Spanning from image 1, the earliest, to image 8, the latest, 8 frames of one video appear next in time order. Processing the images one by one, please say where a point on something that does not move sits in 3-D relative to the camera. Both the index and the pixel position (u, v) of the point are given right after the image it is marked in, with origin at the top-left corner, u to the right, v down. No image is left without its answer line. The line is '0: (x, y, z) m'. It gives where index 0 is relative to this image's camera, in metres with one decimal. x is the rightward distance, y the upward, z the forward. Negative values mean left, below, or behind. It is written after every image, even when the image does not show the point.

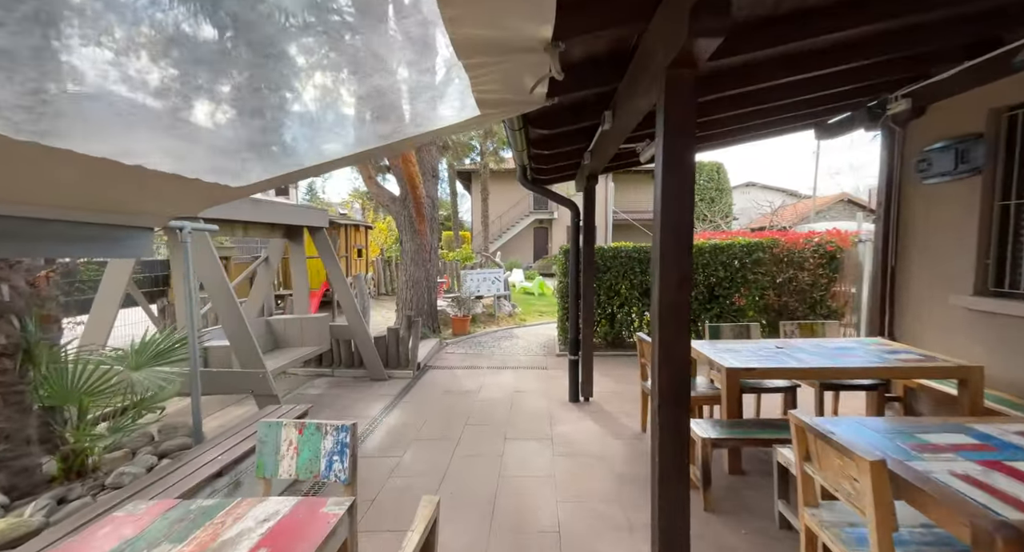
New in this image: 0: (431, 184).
0: (-1.2, +1.3, +6.7) m
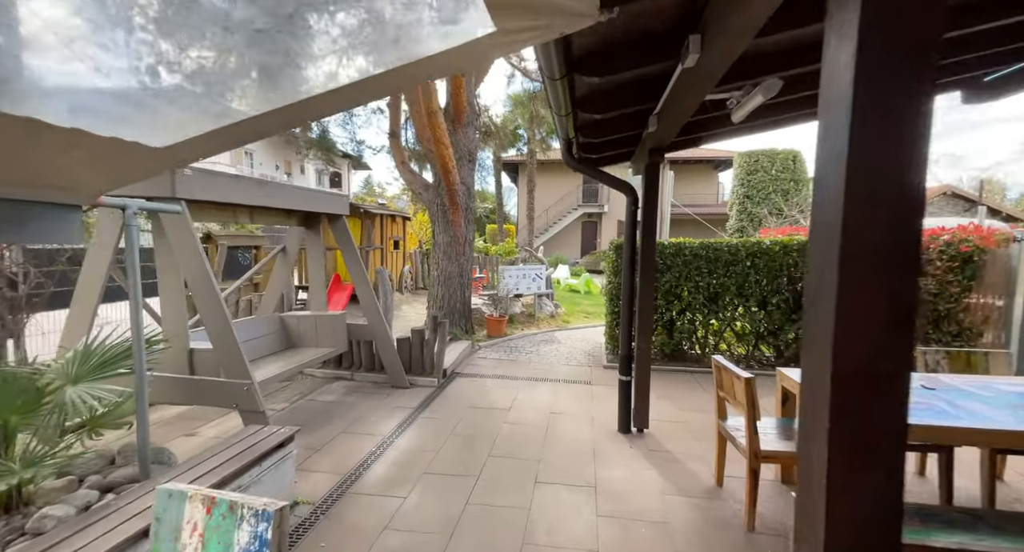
0: (-0.6, +1.4, +6.1) m
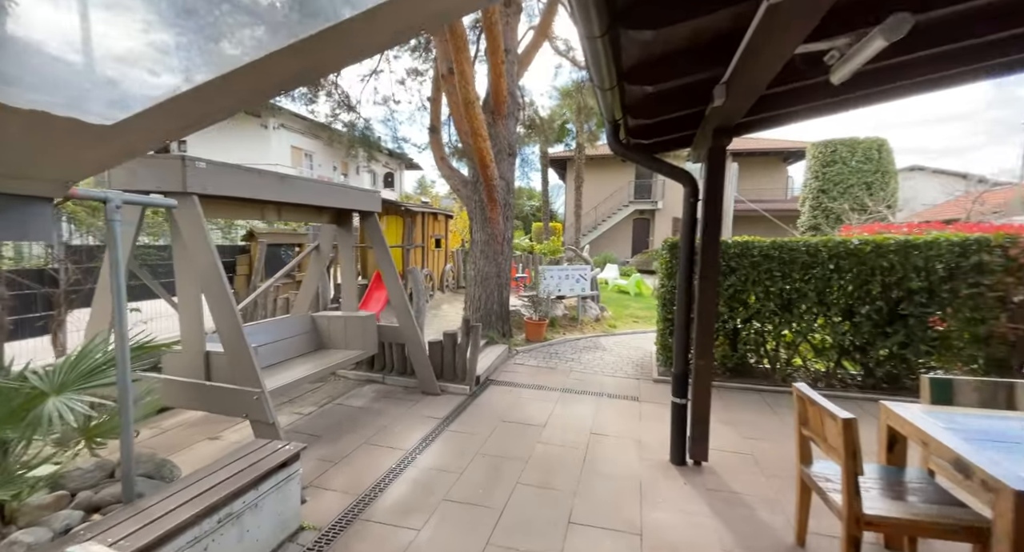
0: (-0.1, +1.4, +5.7) m
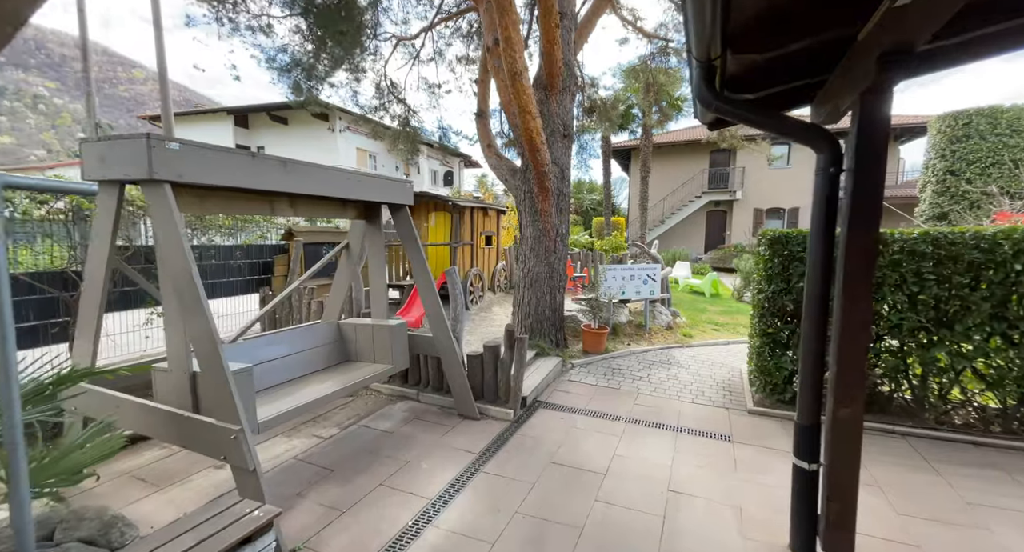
0: (+0.6, +1.4, +5.0) m
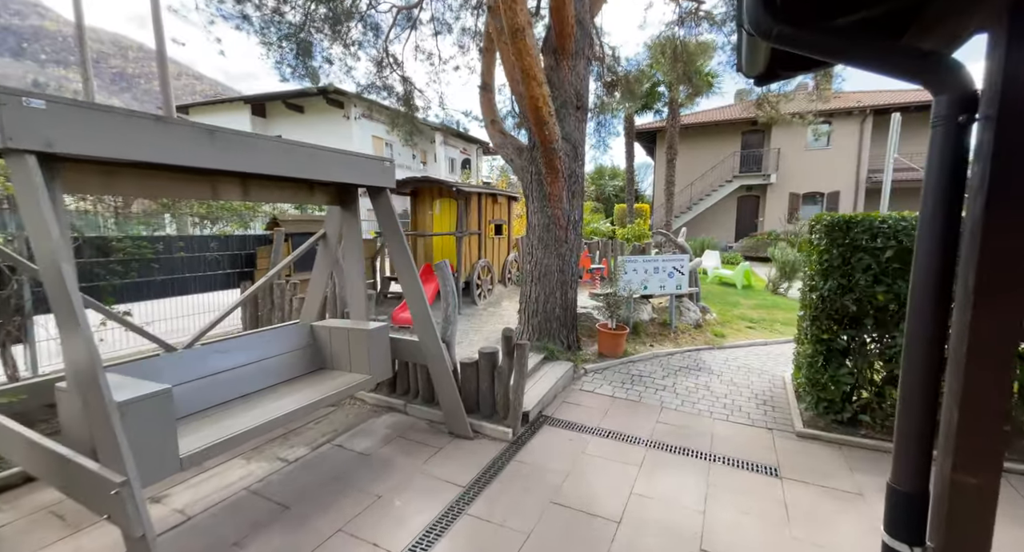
0: (+0.6, +1.5, +4.3) m
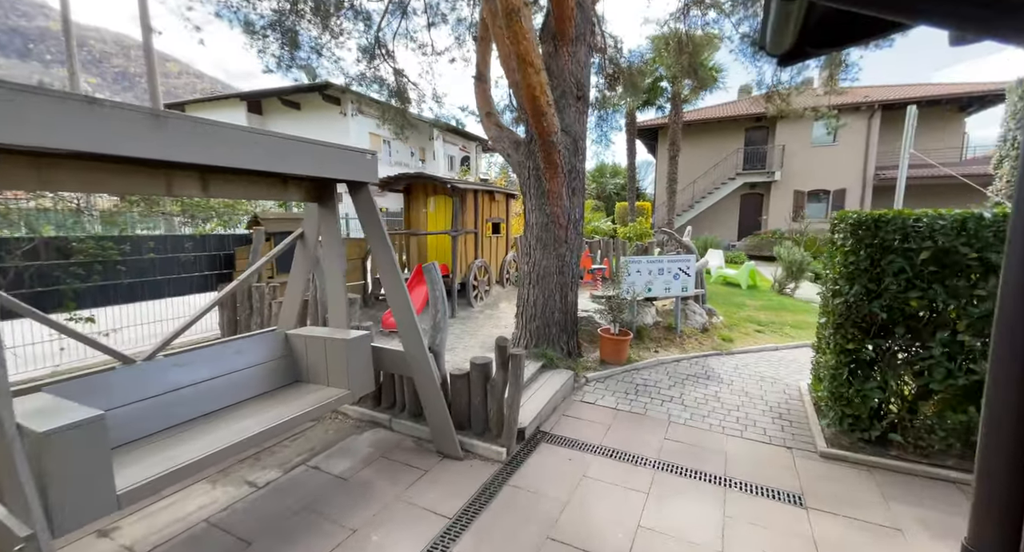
0: (+0.6, +1.4, +4.1) m
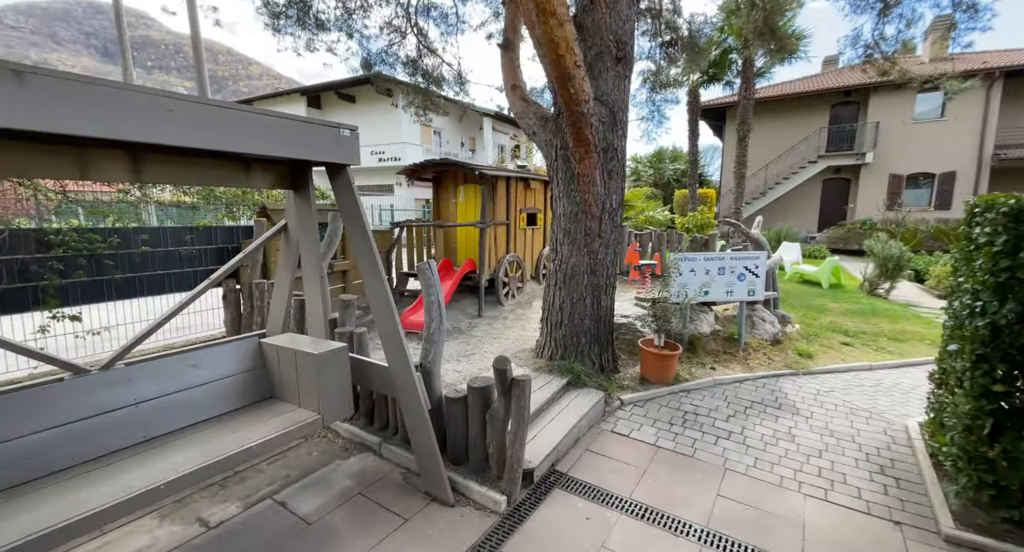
0: (+0.8, +1.4, +3.3) m
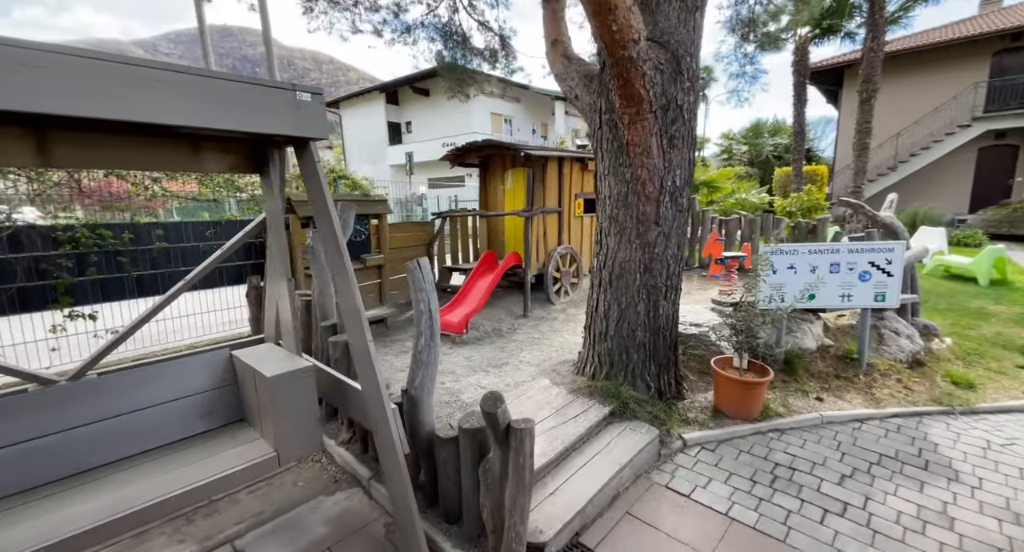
0: (+1.0, +1.4, +2.5) m
